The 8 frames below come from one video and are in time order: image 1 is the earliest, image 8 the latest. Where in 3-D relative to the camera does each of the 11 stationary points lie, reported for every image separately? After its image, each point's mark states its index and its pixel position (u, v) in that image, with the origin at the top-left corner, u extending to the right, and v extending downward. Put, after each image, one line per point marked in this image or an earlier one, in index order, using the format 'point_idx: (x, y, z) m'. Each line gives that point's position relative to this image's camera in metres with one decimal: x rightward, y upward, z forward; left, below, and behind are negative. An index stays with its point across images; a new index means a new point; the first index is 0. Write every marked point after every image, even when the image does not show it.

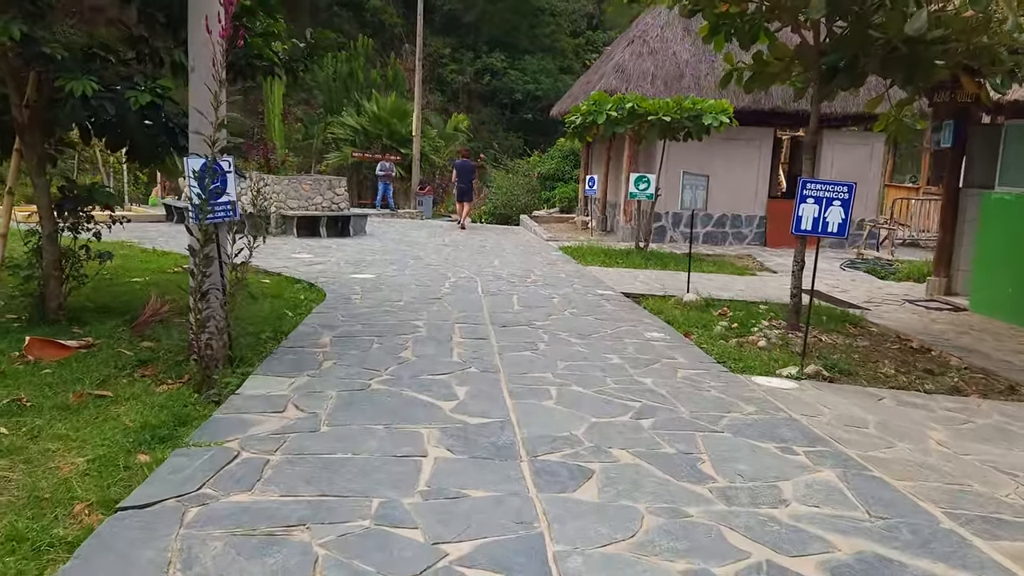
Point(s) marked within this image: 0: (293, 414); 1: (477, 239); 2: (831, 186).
0: (-1.1, -0.6, +4.2) m
1: (-0.7, +0.9, +15.6) m
2: (+2.2, +0.7, +5.8) m
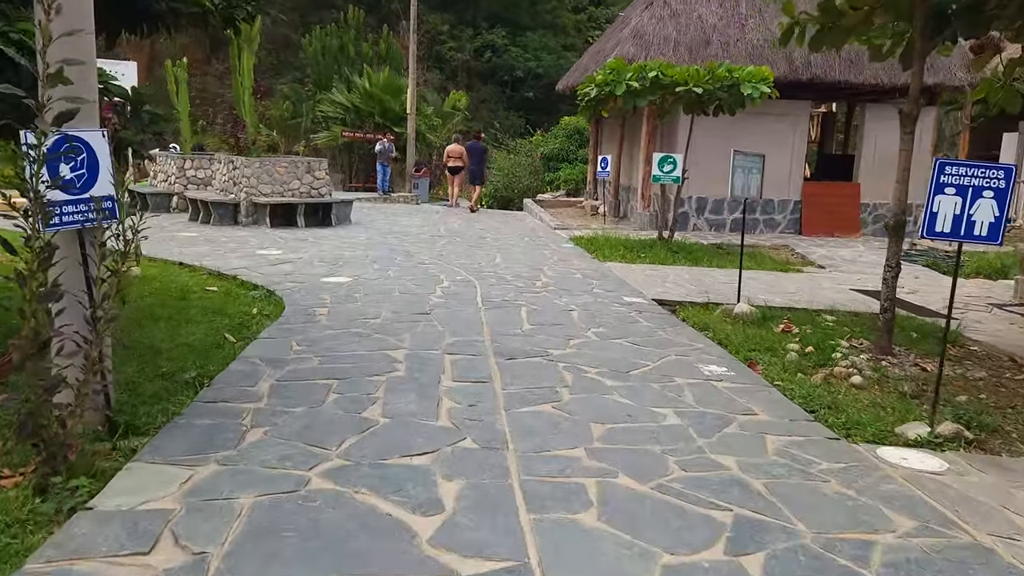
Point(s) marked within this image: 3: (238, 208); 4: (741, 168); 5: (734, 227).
0: (-1.0, -0.8, +2.5) m
1: (-0.6, +1.0, +13.8) m
2: (+2.2, +0.6, +4.0) m
3: (-4.0, +1.2, +12.4) m
4: (+1.9, +1.0, +6.9) m
5: (+3.7, +1.0, +14.2) m
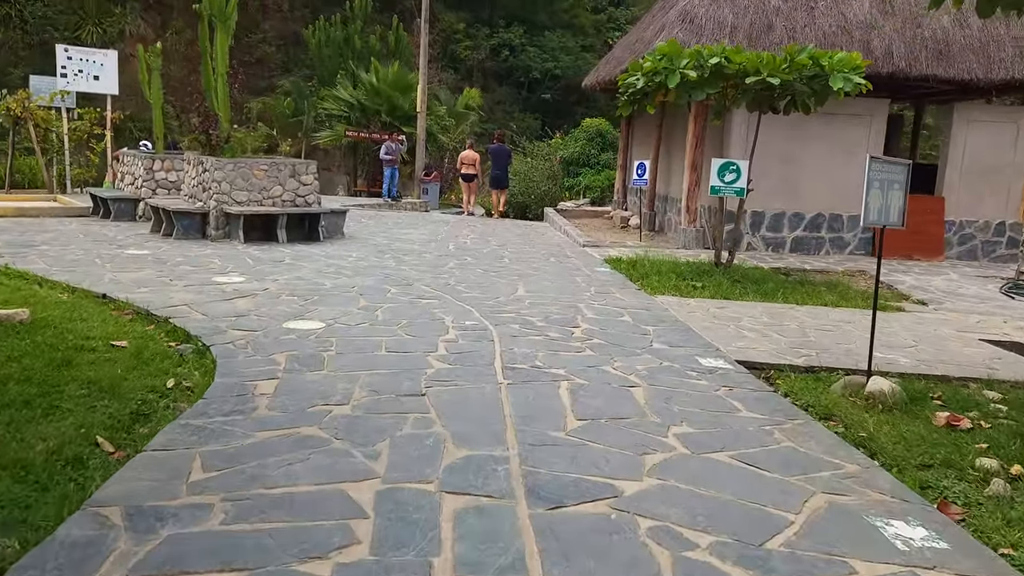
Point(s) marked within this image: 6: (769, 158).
0: (-0.9, -1.1, +0.5) m
1: (-0.3, +0.6, +11.7) m
2: (+2.4, +0.2, +1.9) m
3: (-3.7, +0.8, +10.4) m
4: (+2.1, +0.6, +4.8) m
5: (+4.0, +0.6, +12.0) m
6: (+3.6, +1.8, +11.7) m
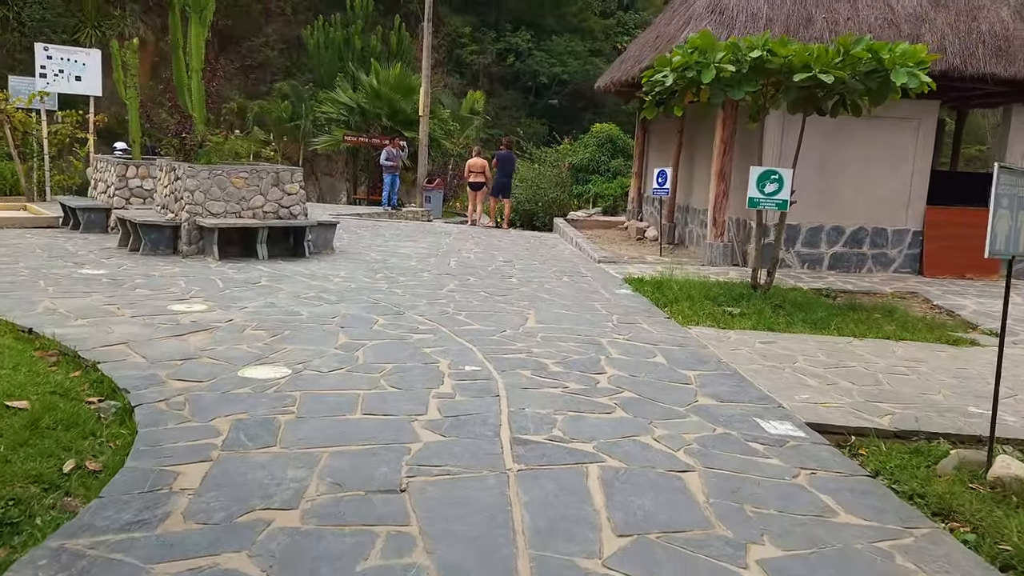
0: (-0.9, -1.3, -0.7) m
1: (-0.2, +0.3, +10.6) m
2: (+2.4, 0.0, +0.8) m
3: (-3.6, +0.6, +9.2) m
4: (+2.1, +0.4, +3.7) m
5: (+4.1, +0.3, +10.9) m
6: (+3.7, +1.5, +10.6) m
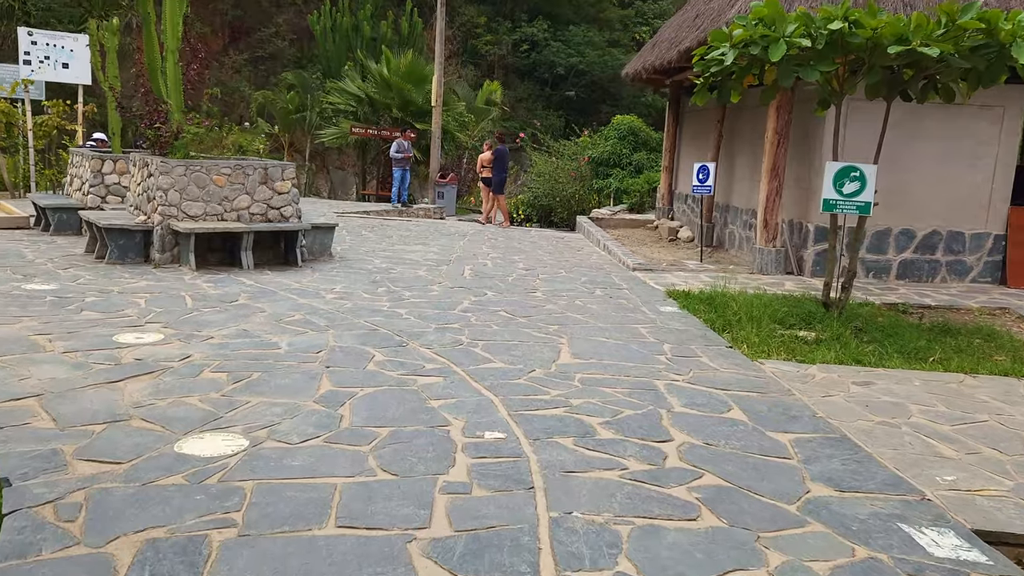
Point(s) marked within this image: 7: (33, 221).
0: (-0.8, -1.5, -2.0) m
1: (+0.1, +0.2, +9.3) m
2: (+2.5, -0.2, -0.6) m
3: (-3.4, +0.5, +8.0) m
4: (+2.3, +0.2, +2.3) m
5: (+4.4, +0.2, +9.5) m
6: (+3.9, +1.4, +9.2) m
7: (-6.1, +0.9, +10.7) m
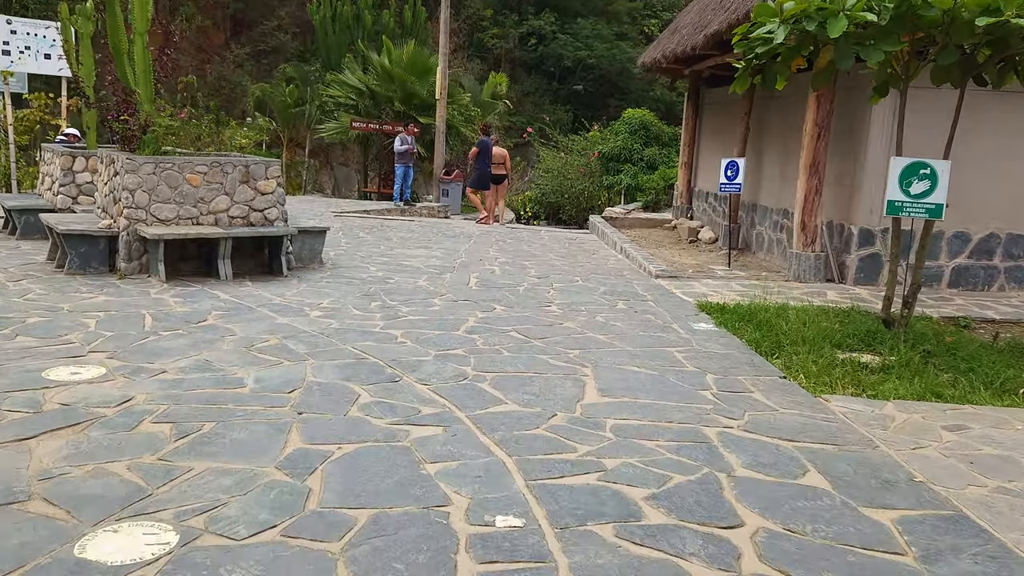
0: (-0.8, -1.7, -2.9) m
1: (+0.2, +0.1, +8.4) m
2: (+2.6, -0.4, -1.5) m
3: (-3.3, +0.4, +7.1) m
4: (+2.3, +0.1, +1.4) m
5: (+4.5, +0.1, +8.6) m
6: (+4.0, +1.3, +8.2) m
7: (-6.0, +0.8, +9.9) m
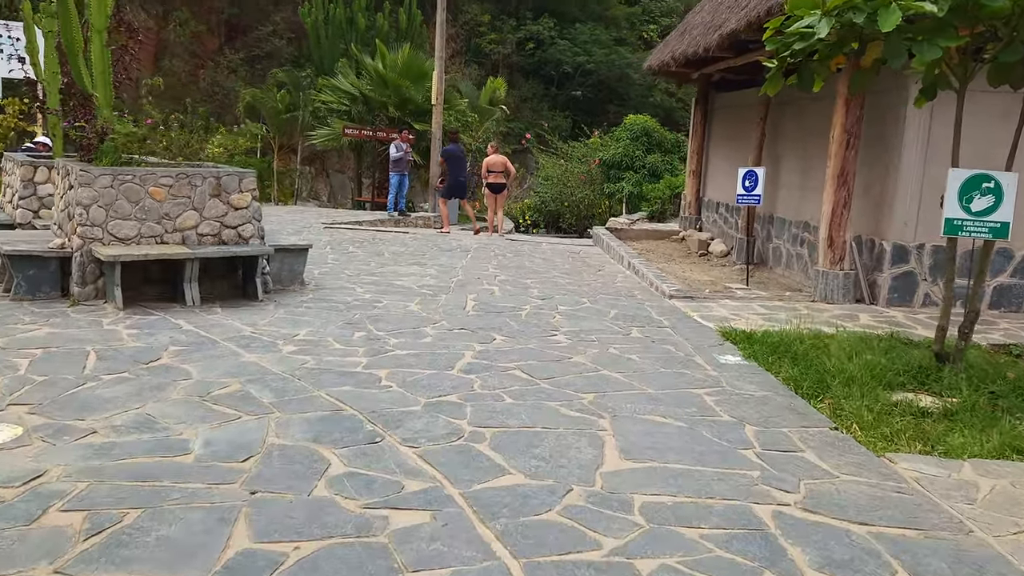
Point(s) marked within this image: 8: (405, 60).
0: (-0.8, -1.8, -3.6) m
1: (+0.2, -0.1, +7.6) m
2: (+2.6, -0.5, -2.3) m
3: (-3.3, +0.2, +6.4) m
4: (+2.4, -0.1, +0.7) m
5: (+4.5, -0.1, +7.8) m
6: (+4.0, +1.1, +7.5) m
7: (-6.0, +0.5, +9.1) m
8: (-2.3, +4.9, +18.3) m
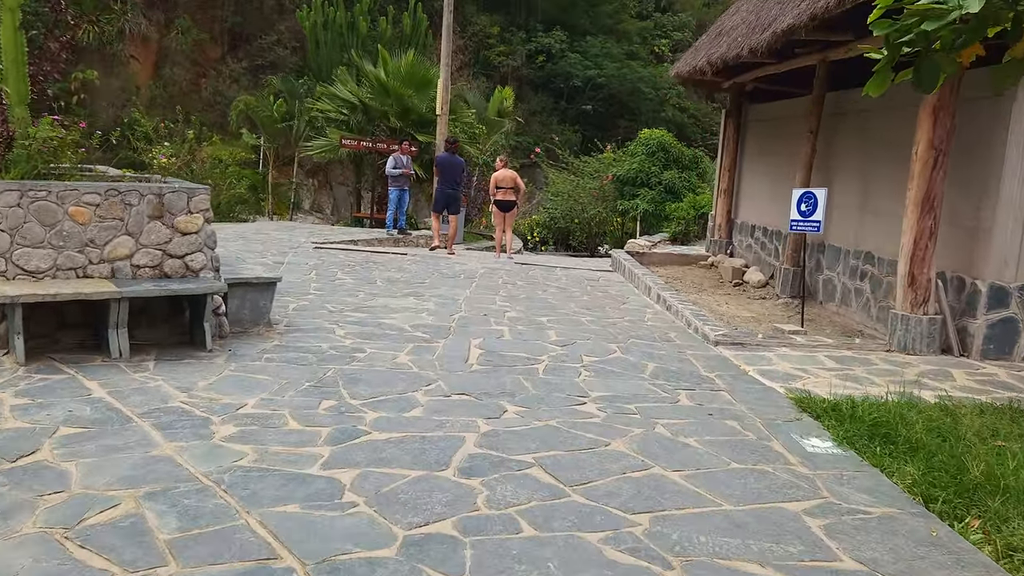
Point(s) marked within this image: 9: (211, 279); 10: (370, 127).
0: (-0.8, -1.9, -5.0) m
1: (+0.3, -0.4, +6.2) m
2: (+2.6, -0.7, -3.7) m
3: (-3.2, -0.1, +5.0) m
4: (+2.4, -0.3, -0.7) m
5: (+4.6, -0.5, +6.4) m
6: (+4.1, +0.7, +6.1) m
7: (-5.9, +0.3, +7.8) m
8: (-2.1, +4.5, +17.0) m
9: (-1.9, +0.1, +5.4) m
10: (-3.0, +3.4, +17.7) m
